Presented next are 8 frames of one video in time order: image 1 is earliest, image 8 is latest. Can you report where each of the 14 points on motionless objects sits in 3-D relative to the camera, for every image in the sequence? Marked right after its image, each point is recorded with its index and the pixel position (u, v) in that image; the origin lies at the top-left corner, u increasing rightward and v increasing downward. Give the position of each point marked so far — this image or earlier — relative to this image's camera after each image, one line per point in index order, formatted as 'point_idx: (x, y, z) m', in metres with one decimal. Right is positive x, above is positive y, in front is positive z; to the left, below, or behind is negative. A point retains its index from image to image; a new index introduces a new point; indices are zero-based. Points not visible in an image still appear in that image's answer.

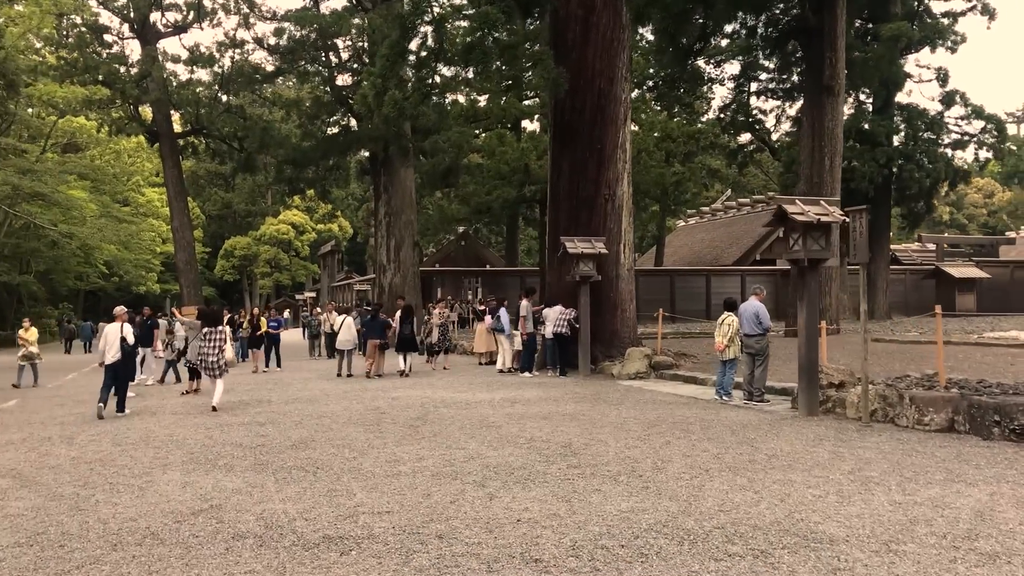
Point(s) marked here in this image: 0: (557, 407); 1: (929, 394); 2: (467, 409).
0: (+0.4, -1.2, +9.6) m
1: (+3.2, -0.8, +7.5) m
2: (-0.5, -1.2, +9.6) m
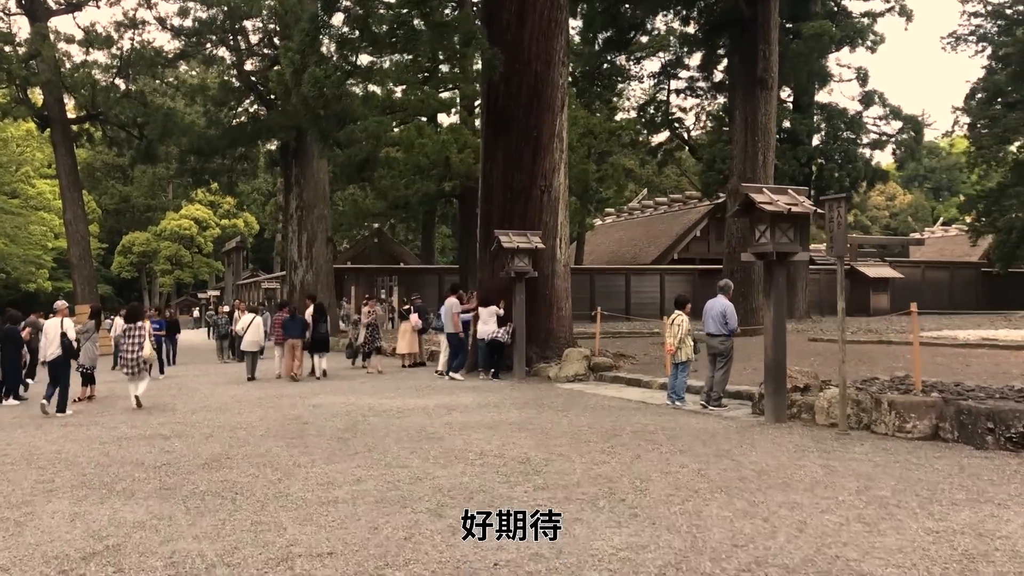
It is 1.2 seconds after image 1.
0: (-0.1, -1.1, +8.8) m
1: (+2.8, -0.8, +6.9) m
2: (-1.0, -1.2, +8.7) m
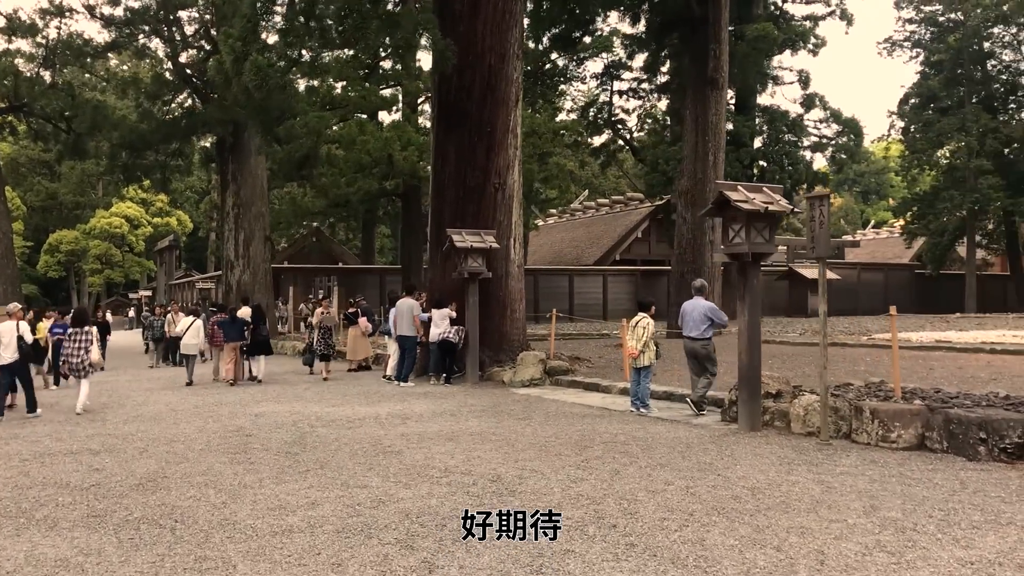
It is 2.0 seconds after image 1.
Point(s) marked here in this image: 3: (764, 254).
0: (-0.5, -1.2, +8.3) m
1: (+2.6, -0.8, +6.6) m
2: (-1.4, -1.2, +8.1) m
3: (+1.9, +0.3, +7.3) m
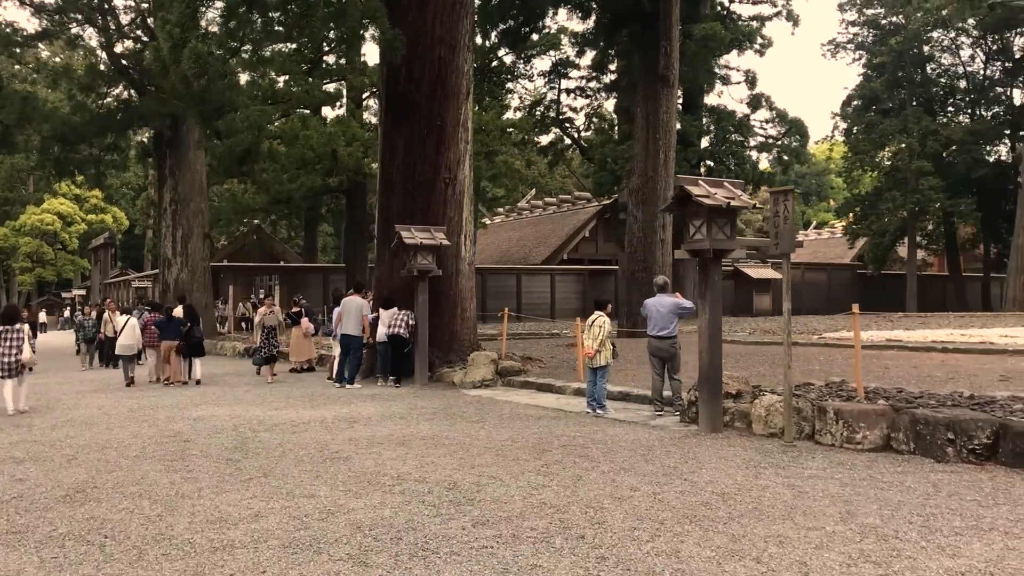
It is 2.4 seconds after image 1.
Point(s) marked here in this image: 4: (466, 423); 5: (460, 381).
0: (-0.9, -1.1, +7.9) m
1: (+2.3, -0.8, +6.4) m
2: (-1.7, -1.1, +7.7) m
3: (+1.6, +0.3, +7.1) m
4: (-0.4, -1.1, +8.2) m
5: (-0.6, -1.1, +11.4) m
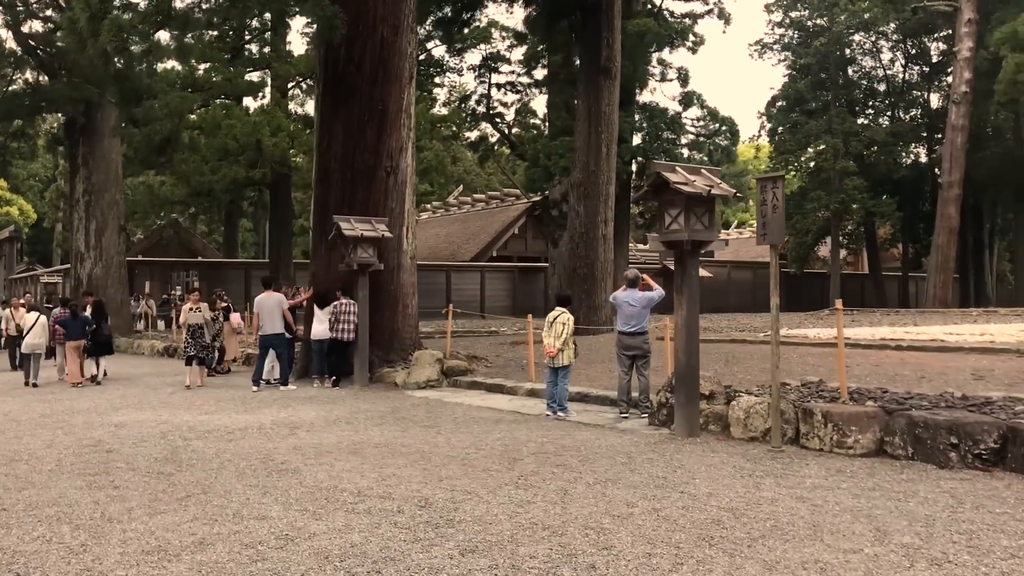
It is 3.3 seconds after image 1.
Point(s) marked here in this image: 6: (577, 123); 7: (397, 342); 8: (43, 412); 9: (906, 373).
0: (-1.2, -1.1, +7.3) m
1: (+2.1, -0.7, +6.0) m
2: (-2.0, -1.1, +7.0) m
3: (+1.3, +0.3, +6.6) m
4: (-0.7, -1.1, +7.6) m
5: (-1.2, -1.0, +10.7) m
6: (+1.1, +2.9, +16.9) m
7: (-1.4, -0.6, +11.6) m
8: (-4.4, -1.2, +9.1) m
9: (+3.6, -0.8, +8.8) m
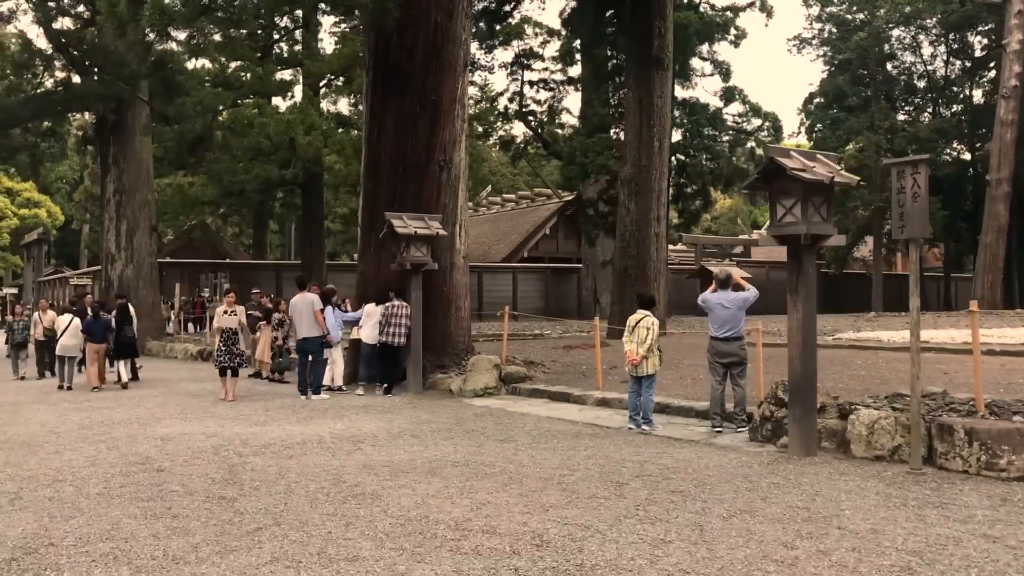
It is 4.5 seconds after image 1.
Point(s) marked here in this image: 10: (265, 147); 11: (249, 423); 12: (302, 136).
0: (-0.6, -1.1, +6.6) m
1: (+2.7, -0.7, +5.3) m
2: (-1.4, -1.1, +6.3) m
3: (+1.9, +0.3, +5.9) m
4: (-0.1, -1.1, +6.9) m
5: (-0.5, -1.1, +10.1) m
6: (+1.9, +2.9, +16.2) m
7: (-0.7, -0.7, +10.9) m
8: (-3.7, -1.2, +8.5) m
9: (+4.2, -0.8, +8.0) m
10: (-5.0, +2.9, +19.7) m
11: (-2.2, -1.1, +8.1) m
12: (-4.2, +3.1, +19.6) m
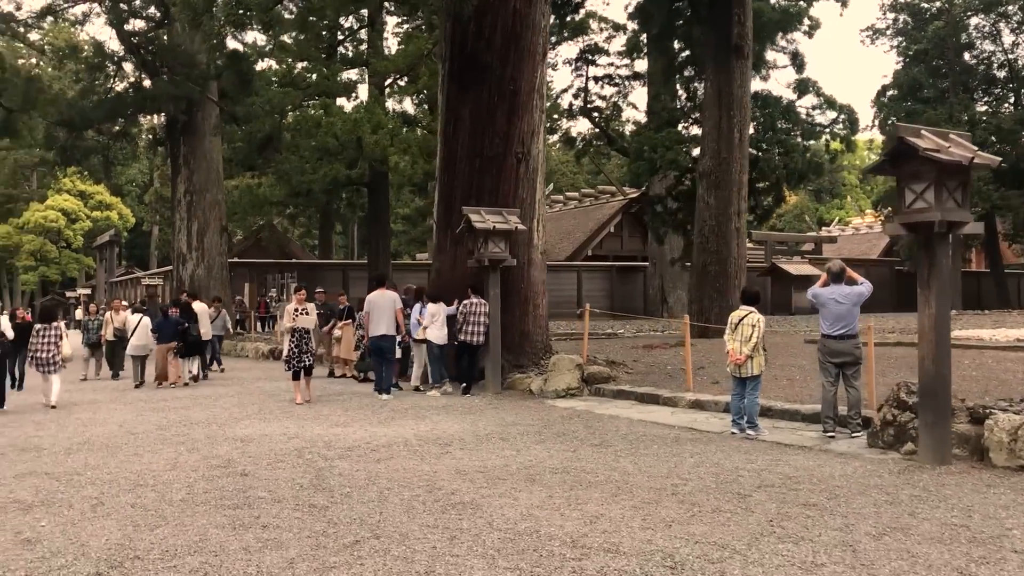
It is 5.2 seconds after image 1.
0: (0.0, -1.1, +6.2) m
1: (+3.2, -0.7, +4.7) m
2: (-0.8, -1.1, +6.0) m
3: (+2.5, +0.4, +5.4) m
4: (+0.5, -1.1, +6.5) m
5: (+0.3, -1.0, +9.7) m
6: (+3.1, +2.9, +15.6) m
7: (+0.2, -0.6, +10.5) m
8: (-3.0, -1.2, +8.3) m
9: (+4.9, -0.7, +7.3) m
10: (-3.6, +2.9, +19.6) m
11: (-1.5, -1.1, +7.8) m
12: (-2.8, +3.1, +19.4) m
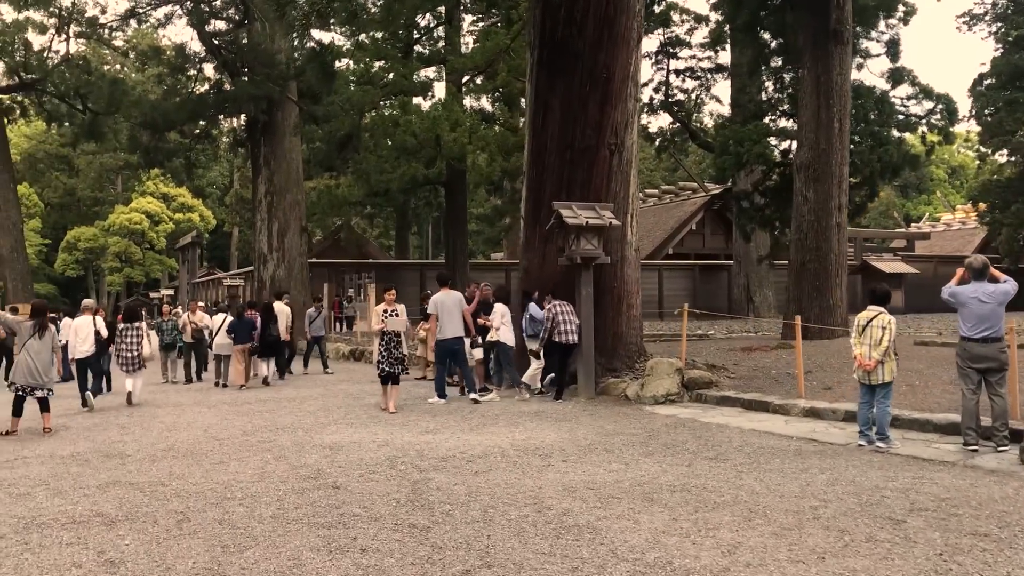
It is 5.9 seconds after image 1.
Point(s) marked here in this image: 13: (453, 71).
0: (+0.7, -1.1, +5.7) m
1: (+3.7, -0.7, +4.0) m
2: (-0.2, -1.1, +5.6) m
3: (+3.0, +0.4, +4.7) m
4: (+1.2, -1.0, +5.9) m
5: (+1.2, -1.0, +9.1) m
6: (+4.4, +2.9, +14.9) m
7: (+1.1, -0.6, +10.0) m
8: (-2.2, -1.2, +8.0) m
9: (+5.6, -0.7, +6.5) m
10: (-1.9, +2.9, +19.3) m
11: (-0.7, -1.1, +7.4) m
12: (-1.2, +3.1, +19.1) m
13: (-1.0, +4.6, +20.1) m
